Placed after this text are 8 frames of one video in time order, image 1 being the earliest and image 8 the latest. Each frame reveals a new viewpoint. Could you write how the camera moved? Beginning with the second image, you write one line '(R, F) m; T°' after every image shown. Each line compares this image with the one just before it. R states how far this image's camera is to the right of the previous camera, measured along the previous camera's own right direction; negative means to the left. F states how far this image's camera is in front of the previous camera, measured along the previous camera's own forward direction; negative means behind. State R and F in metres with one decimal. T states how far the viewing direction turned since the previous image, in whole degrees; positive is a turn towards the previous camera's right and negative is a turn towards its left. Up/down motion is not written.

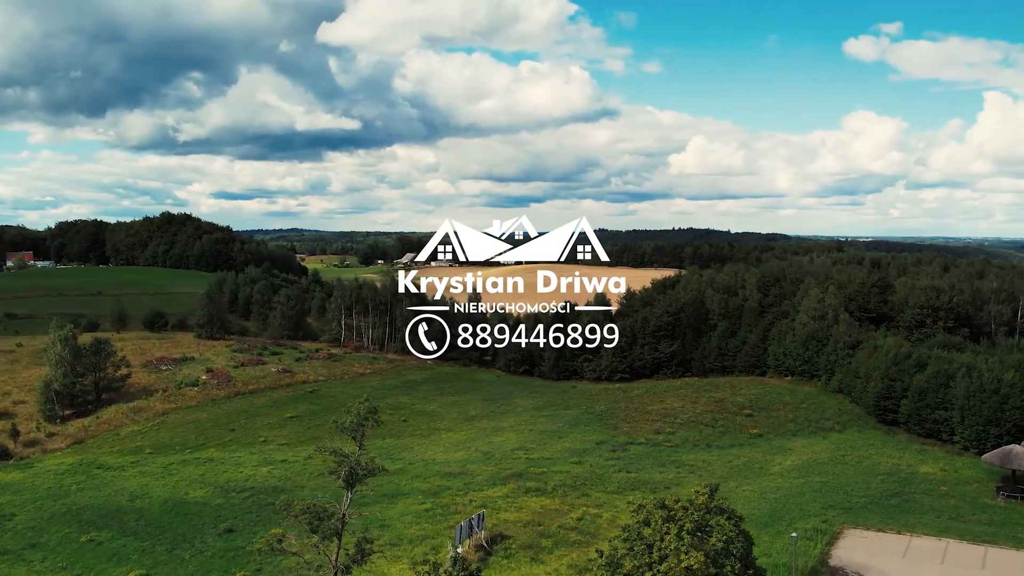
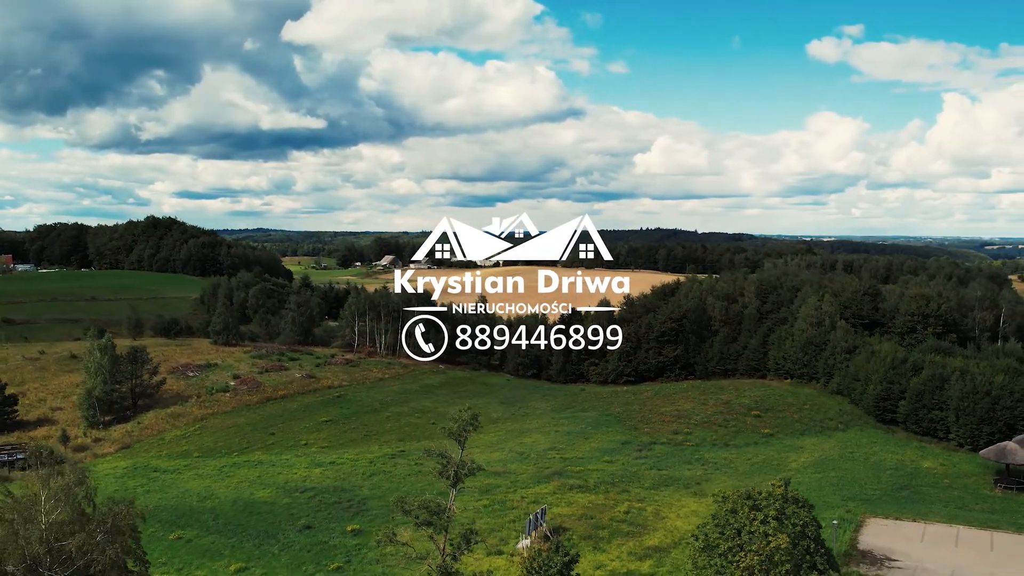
(-3.9, -2.3) m; +2°
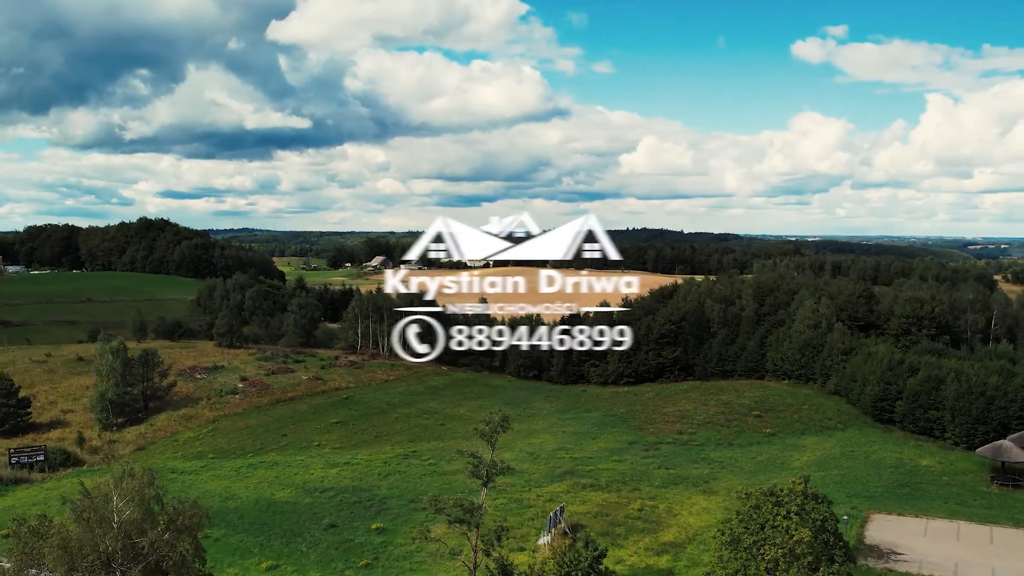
(-1.4, -0.9) m; +1°
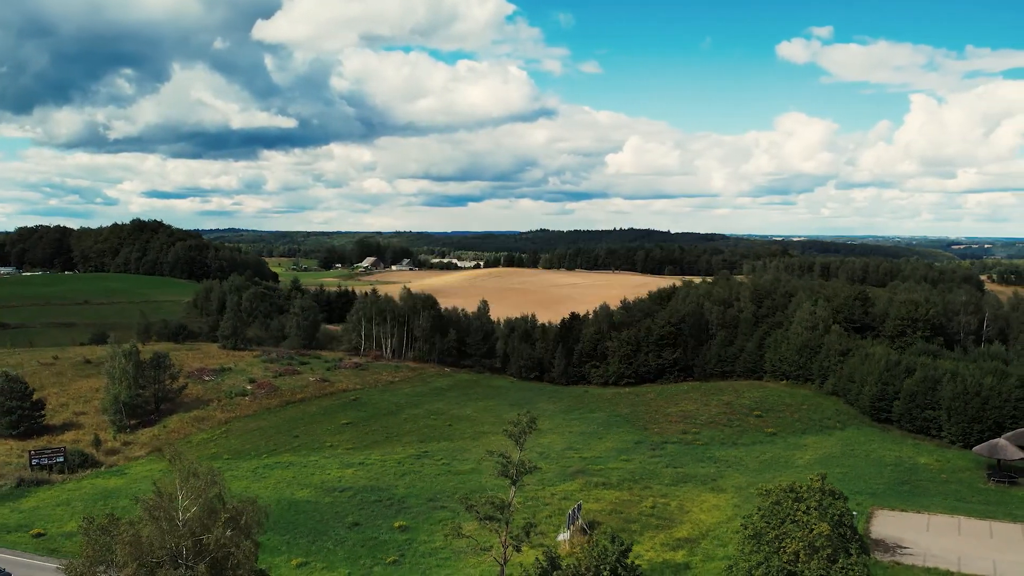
(-1.4, -0.9) m; +1°
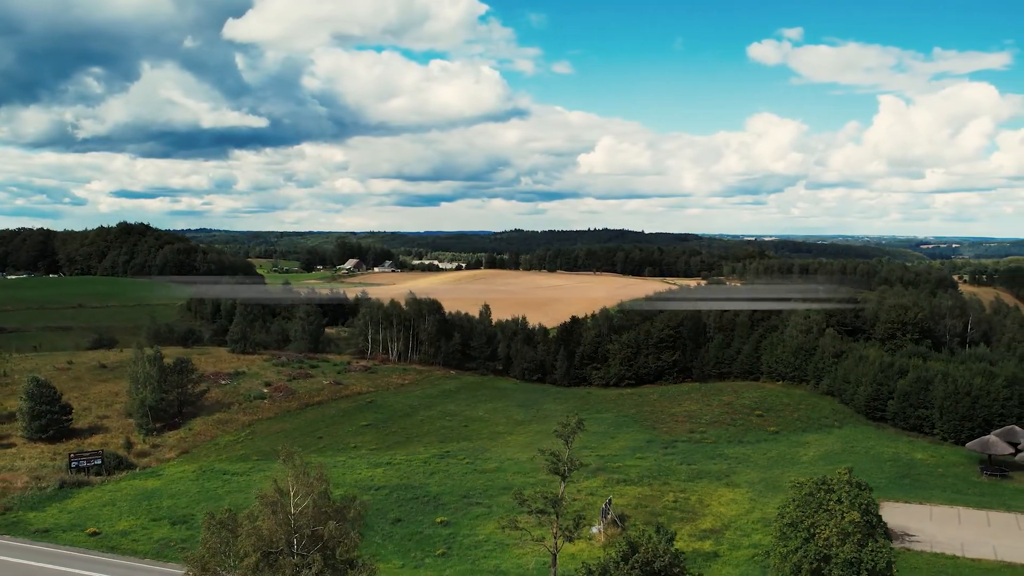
(-2.8, -1.7) m; +2°
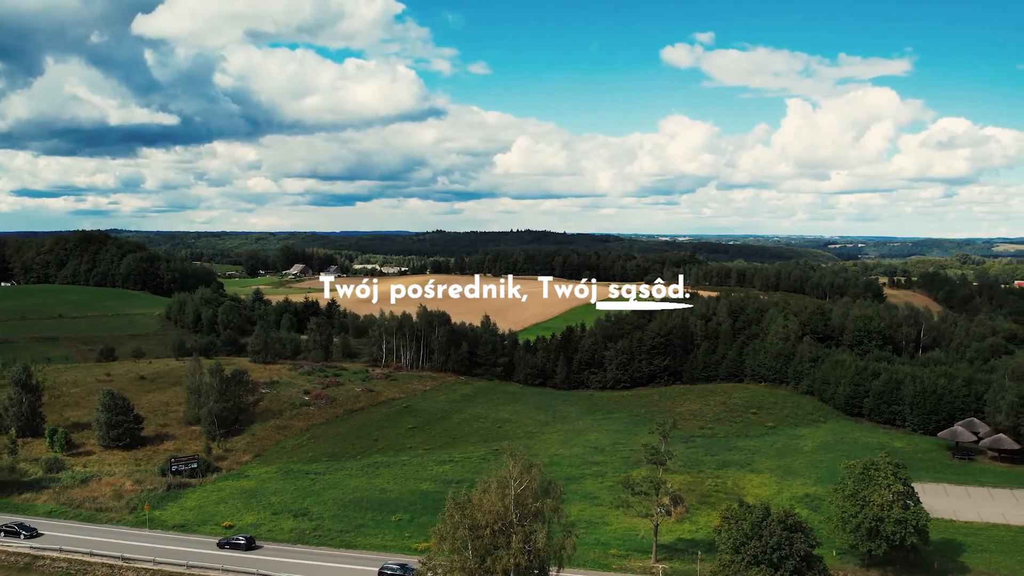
(-8.0, -4.9) m; +5°
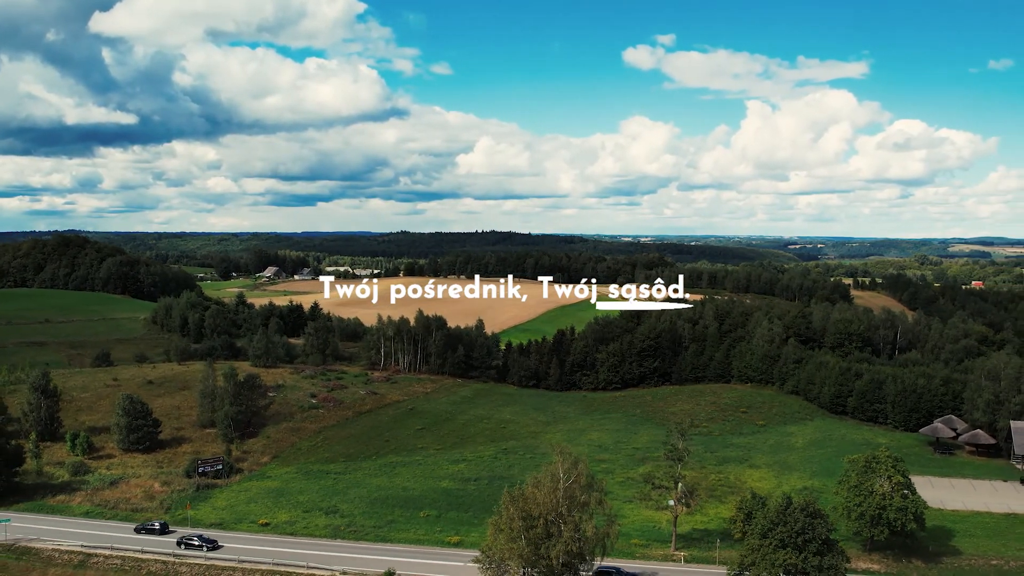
(-2.9, -2.0) m; +2°
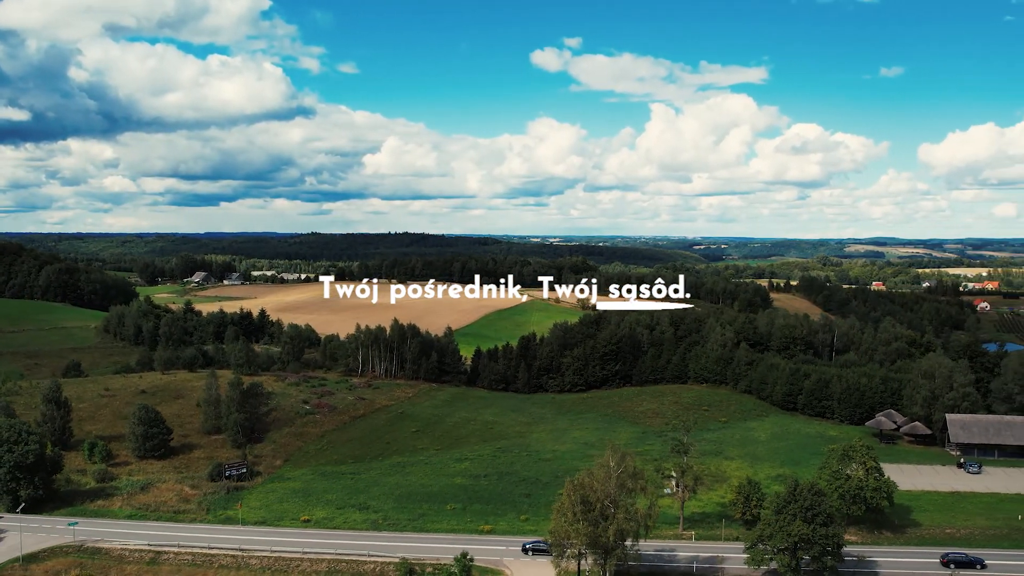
(-5.4, -3.9) m; +6°
